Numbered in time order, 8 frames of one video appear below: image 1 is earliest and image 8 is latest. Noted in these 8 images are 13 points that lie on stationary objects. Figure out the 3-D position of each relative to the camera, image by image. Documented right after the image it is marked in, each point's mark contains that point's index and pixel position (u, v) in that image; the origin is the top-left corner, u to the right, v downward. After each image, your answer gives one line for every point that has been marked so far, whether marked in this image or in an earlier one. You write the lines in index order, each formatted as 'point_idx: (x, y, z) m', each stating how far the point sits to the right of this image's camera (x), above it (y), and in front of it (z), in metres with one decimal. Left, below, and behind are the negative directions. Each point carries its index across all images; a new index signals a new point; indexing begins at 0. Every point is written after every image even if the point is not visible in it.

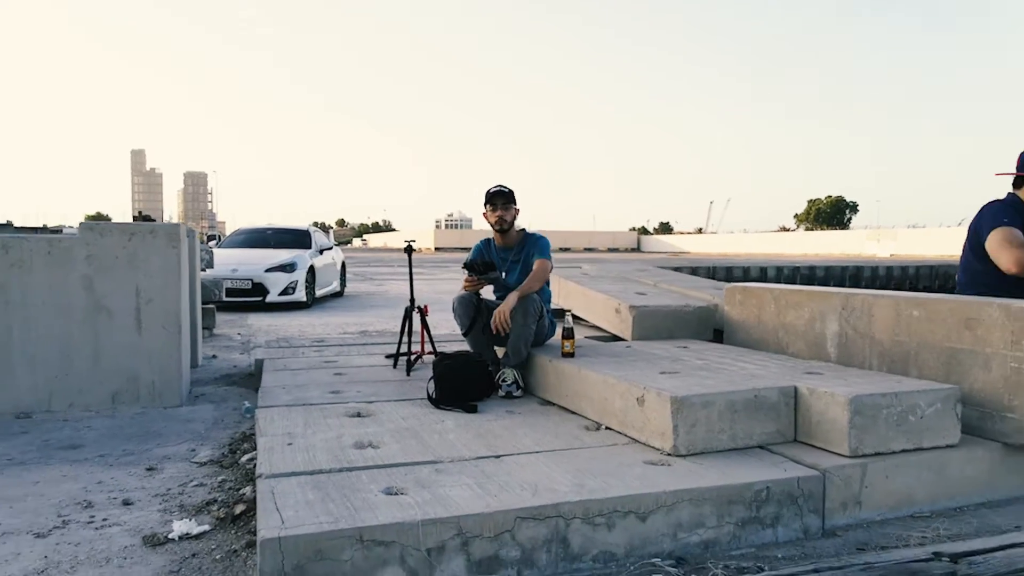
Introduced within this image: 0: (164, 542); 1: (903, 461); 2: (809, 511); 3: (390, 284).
0: (-1.1, -0.8, +2.3) m
1: (+1.3, -0.6, +2.4) m
2: (+0.9, -0.7, +2.3) m
3: (-2.9, +0.1, +17.6) m
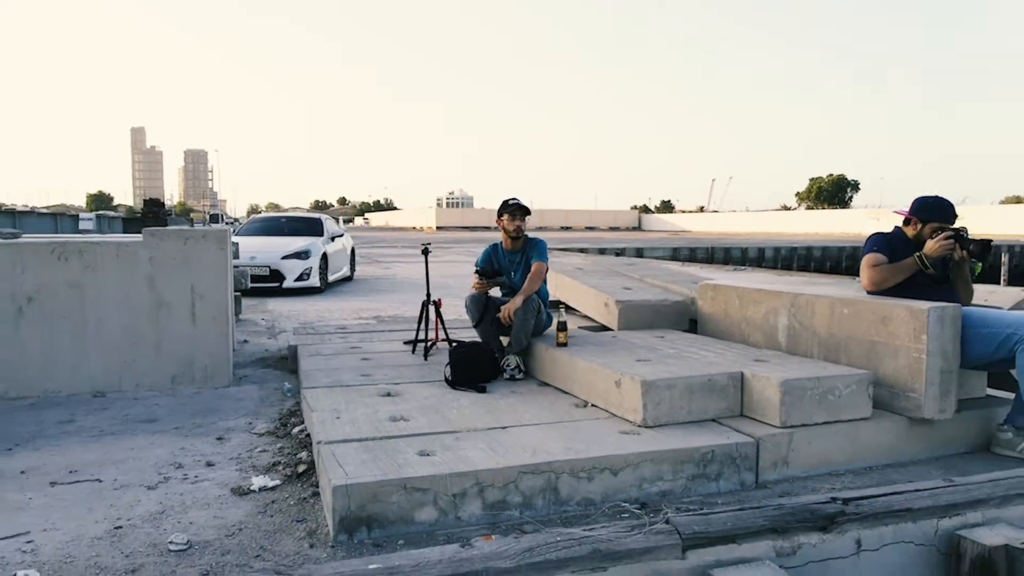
0: (-1.1, -0.8, +3.0) m
1: (+1.3, -0.6, +3.1) m
2: (+0.9, -0.7, +3.0) m
3: (-2.8, +0.5, +18.3) m
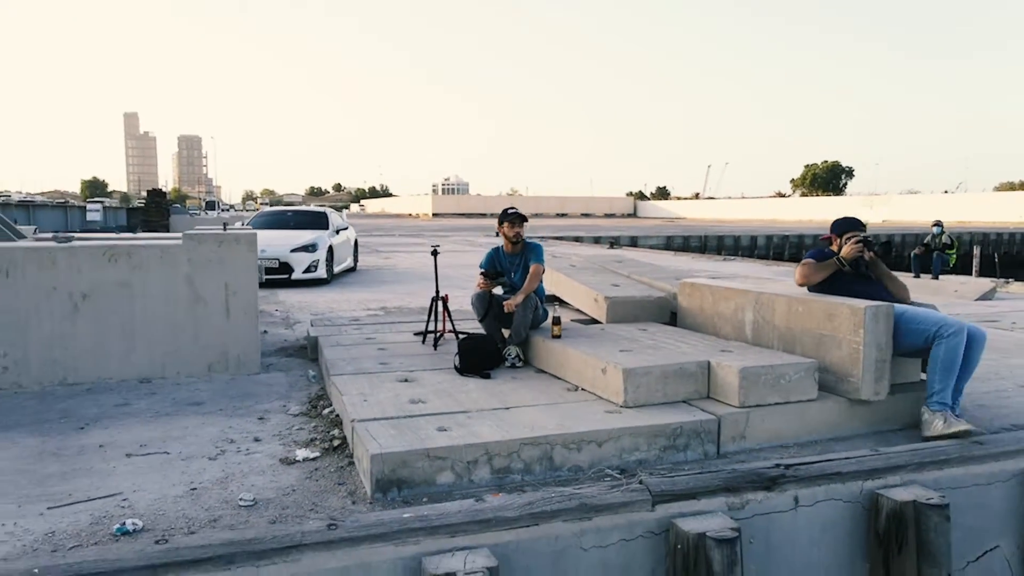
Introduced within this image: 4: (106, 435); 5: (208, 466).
0: (-1.0, -0.8, +3.6) m
1: (+1.3, -0.6, +3.7) m
2: (+0.9, -0.7, +3.6) m
3: (-2.9, +0.7, +18.8) m
4: (-2.2, -0.8, +4.0) m
5: (-1.4, -0.8, +3.5) m
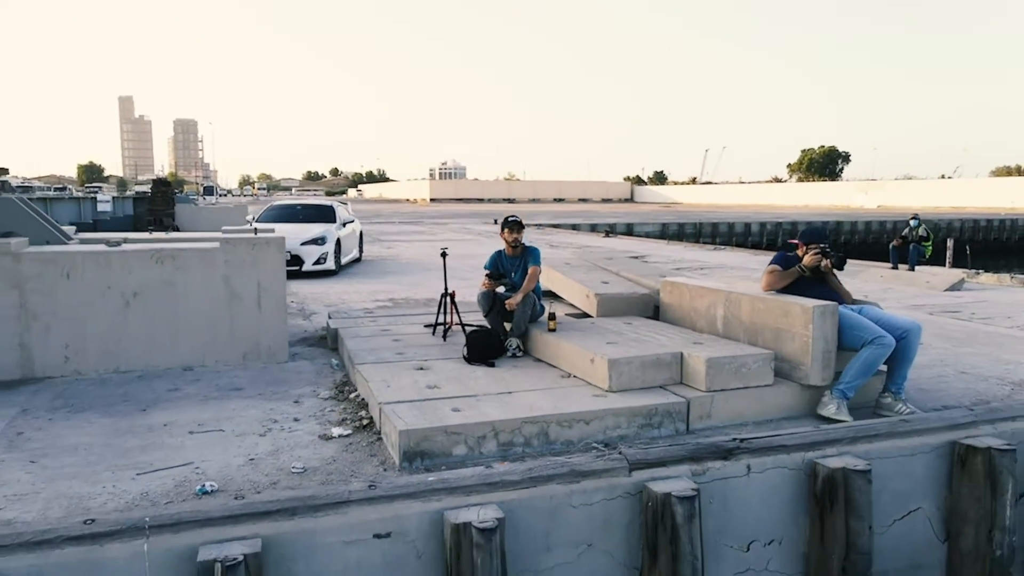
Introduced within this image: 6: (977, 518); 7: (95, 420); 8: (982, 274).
0: (-1.0, -0.9, +4.2) m
1: (+1.3, -0.6, +4.4) m
2: (+1.0, -0.8, +4.2) m
3: (-2.9, +1.0, +19.5) m
4: (-2.2, -0.8, +4.6) m
5: (-1.4, -0.9, +4.2) m
6: (+2.5, -1.3, +4.0) m
7: (-2.6, -0.8, +4.5) m
8: (+7.4, +0.2, +11.7) m
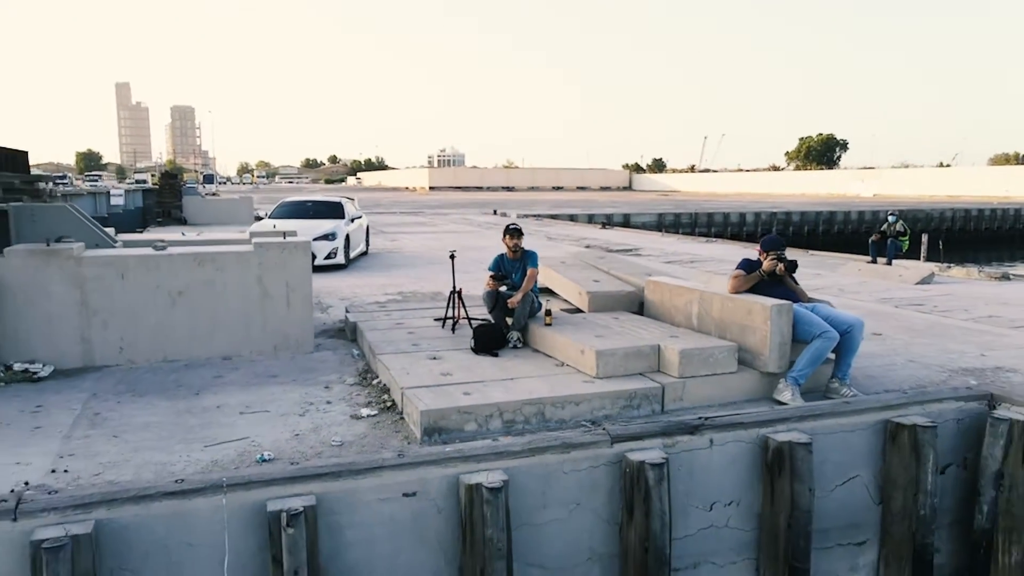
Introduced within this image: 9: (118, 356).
0: (-1.0, -0.9, +5.0) m
1: (+1.3, -0.6, +5.1) m
2: (+1.0, -0.8, +5.0) m
3: (-3.0, +1.3, +20.2) m
4: (-2.1, -0.8, +5.4) m
5: (-1.4, -0.9, +4.9) m
6: (+2.6, -1.3, +4.8) m
7: (-2.5, -0.8, +5.3) m
8: (+7.4, +0.4, +12.4) m
9: (-3.3, -0.6, +6.3) m
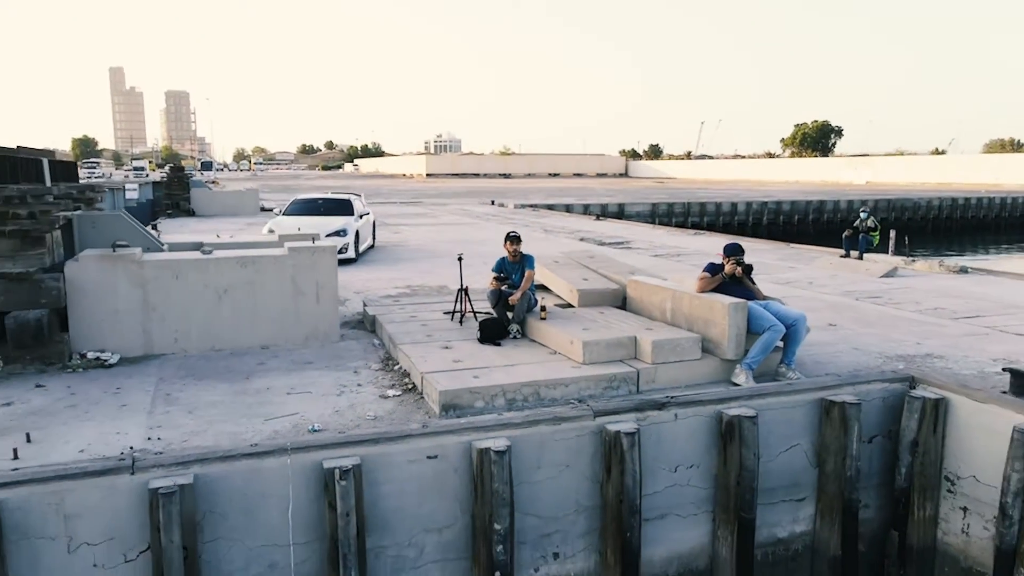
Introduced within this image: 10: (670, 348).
0: (-1.0, -0.9, +6.0) m
1: (+1.3, -0.6, +6.2) m
2: (+1.0, -0.8, +6.0) m
3: (-3.0, +1.6, +21.2) m
4: (-2.1, -0.8, +6.4) m
5: (-1.4, -0.9, +6.0) m
6: (+2.6, -1.3, +5.9) m
7: (-2.5, -0.8, +6.3) m
8: (+7.4, +0.5, +13.5) m
9: (-3.3, -0.6, +7.3) m
10: (+1.3, -0.5, +6.2) m
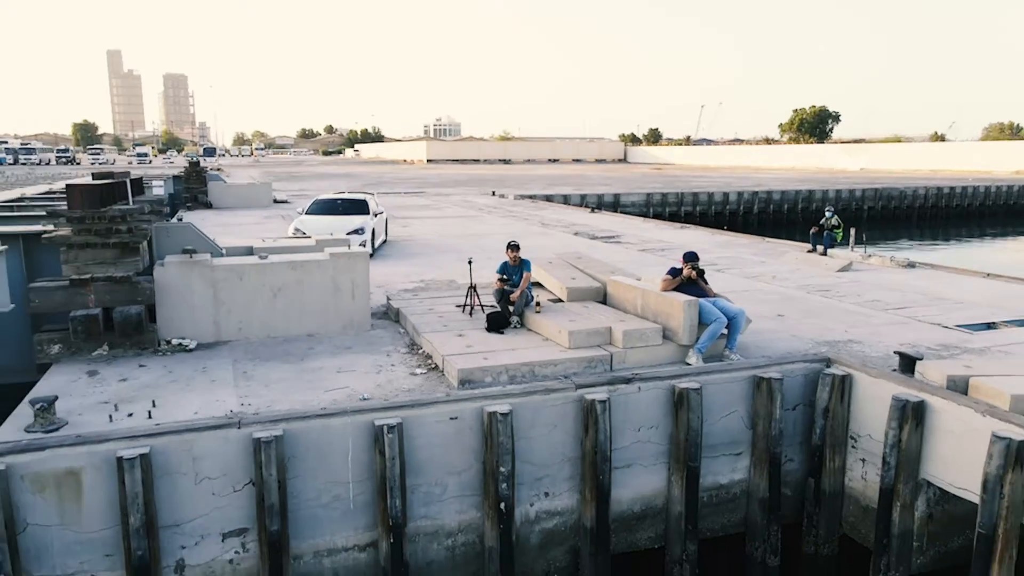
0: (-1.0, -0.9, +7.7) m
1: (+1.3, -0.6, +7.9) m
2: (+1.0, -0.8, +7.7) m
3: (-3.0, +1.9, +22.8) m
4: (-2.1, -0.8, +8.1) m
5: (-1.4, -0.9, +7.7) m
6: (+2.6, -1.3, +7.6) m
7: (-2.5, -0.8, +8.0) m
8: (+7.4, +0.6, +15.2) m
9: (-3.3, -0.6, +9.0) m
10: (+1.3, -0.5, +7.9) m
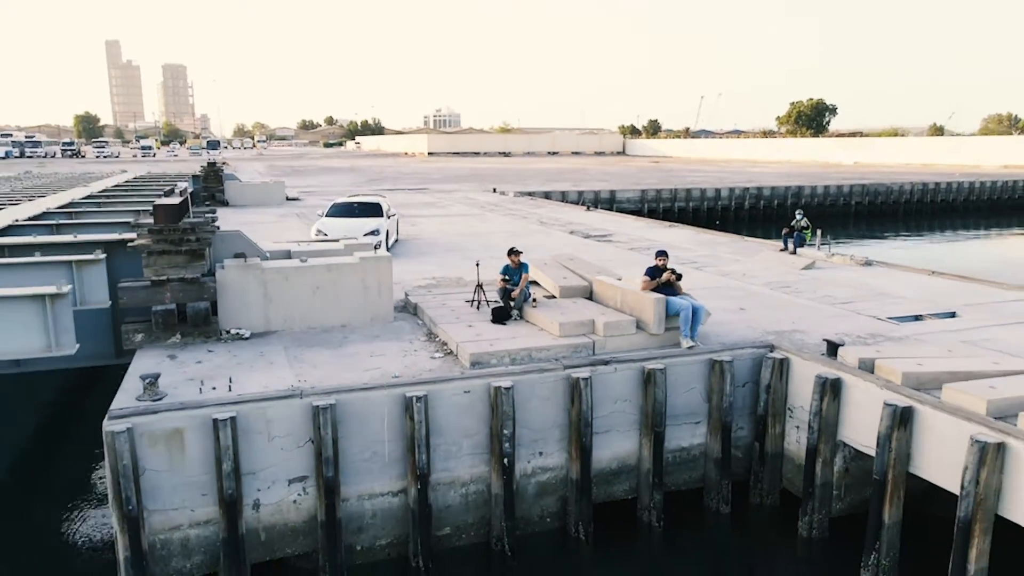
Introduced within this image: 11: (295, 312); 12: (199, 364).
0: (-1.0, -0.9, +9.5) m
1: (+1.4, -0.6, +9.6) m
2: (+1.0, -0.8, +9.5) m
3: (-3.0, +2.1, +24.5) m
4: (-2.1, -0.8, +9.9) m
5: (-1.4, -0.9, +9.5) m
6: (+2.6, -1.3, +9.4) m
7: (-2.5, -0.8, +9.8) m
8: (+7.4, +0.7, +16.9) m
9: (-3.3, -0.5, +10.8) m
10: (+1.3, -0.5, +9.6) m
11: (-3.2, -0.3, +10.8) m
12: (-3.8, -0.9, +9.1) m
